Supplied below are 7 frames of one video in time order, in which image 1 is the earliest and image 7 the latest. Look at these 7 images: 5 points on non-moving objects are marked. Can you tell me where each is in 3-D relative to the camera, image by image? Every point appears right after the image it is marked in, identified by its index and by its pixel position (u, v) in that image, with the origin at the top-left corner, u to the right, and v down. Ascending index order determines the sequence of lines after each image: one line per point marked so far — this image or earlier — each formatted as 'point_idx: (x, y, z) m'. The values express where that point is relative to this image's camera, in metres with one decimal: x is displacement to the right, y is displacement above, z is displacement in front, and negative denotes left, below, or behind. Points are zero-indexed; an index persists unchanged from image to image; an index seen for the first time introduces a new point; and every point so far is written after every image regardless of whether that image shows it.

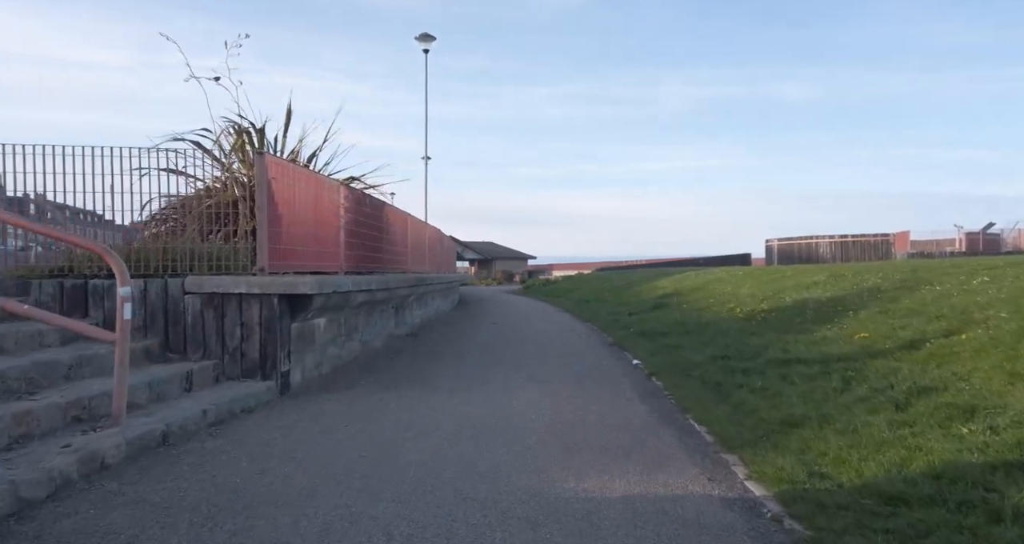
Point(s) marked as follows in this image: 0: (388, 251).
0: (-2.5, +0.4, +14.1) m
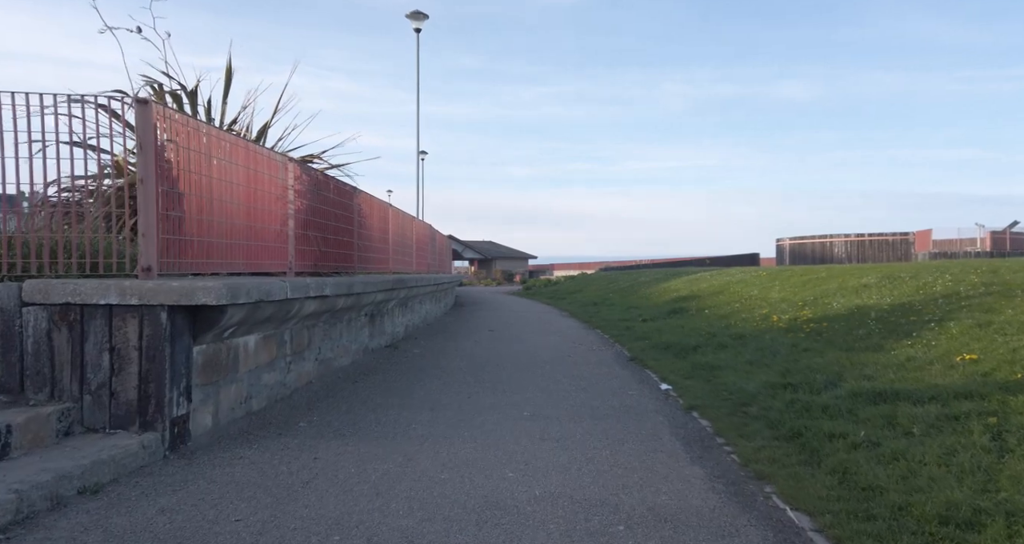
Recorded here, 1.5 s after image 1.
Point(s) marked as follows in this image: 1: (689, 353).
0: (-2.5, +0.4, +11.7) m
1: (+2.9, -1.4, +11.6) m
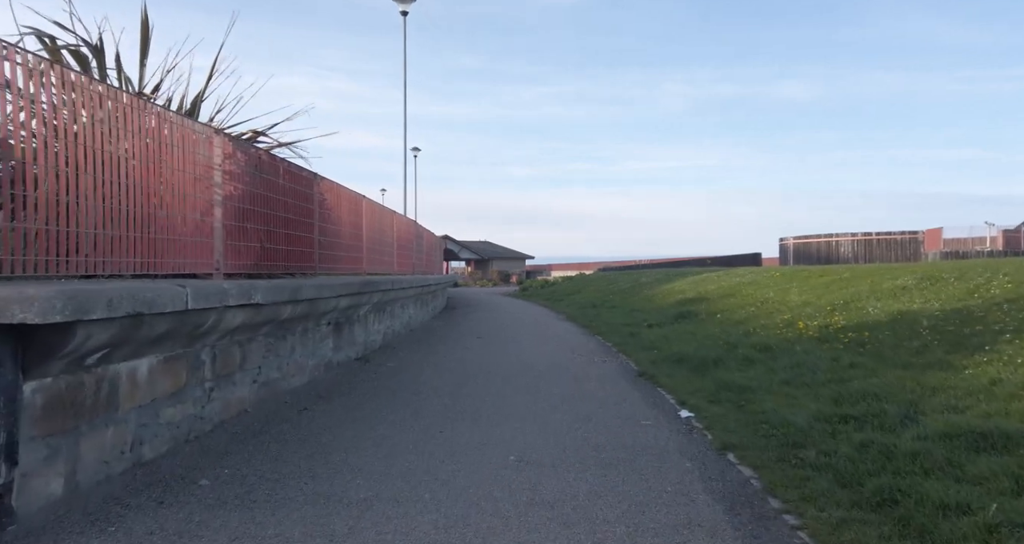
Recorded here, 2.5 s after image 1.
0: (-2.7, +0.4, +10.0) m
1: (+2.8, -1.4, +9.9) m
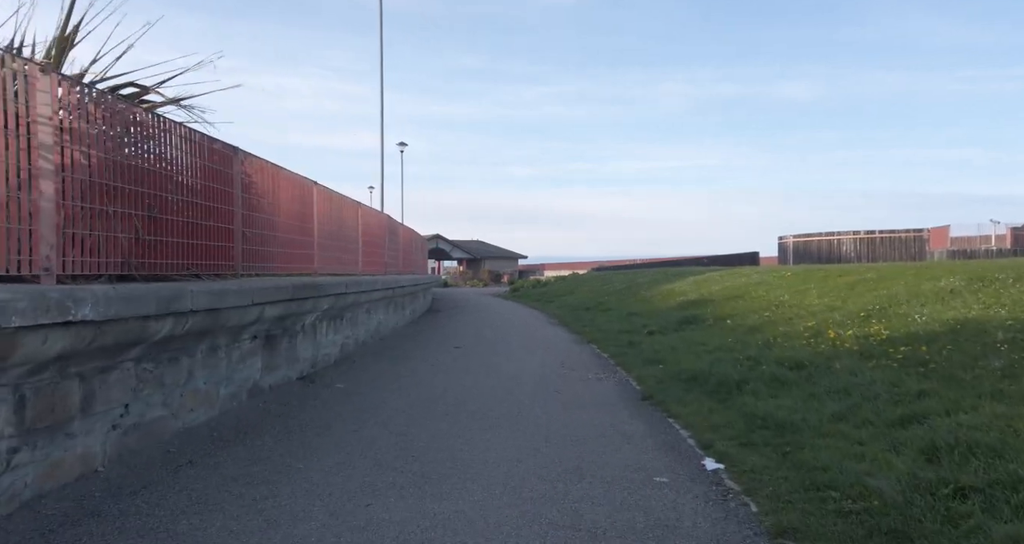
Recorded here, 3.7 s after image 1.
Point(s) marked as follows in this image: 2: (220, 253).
0: (-3.0, +0.4, +8.0) m
1: (+2.5, -1.4, +8.0) m
2: (-3.0, +0.2, +7.2) m
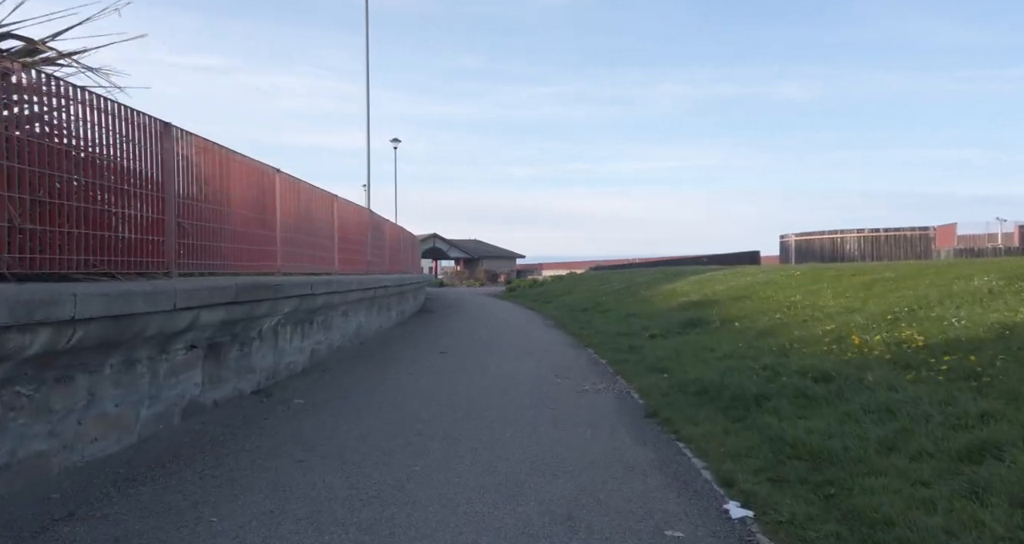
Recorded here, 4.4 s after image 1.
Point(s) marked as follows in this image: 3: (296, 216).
0: (-3.2, +0.4, +6.9) m
1: (+2.3, -1.4, +6.8) m
2: (-3.2, +0.2, +6.1) m
3: (-3.2, +0.8, +10.6) m
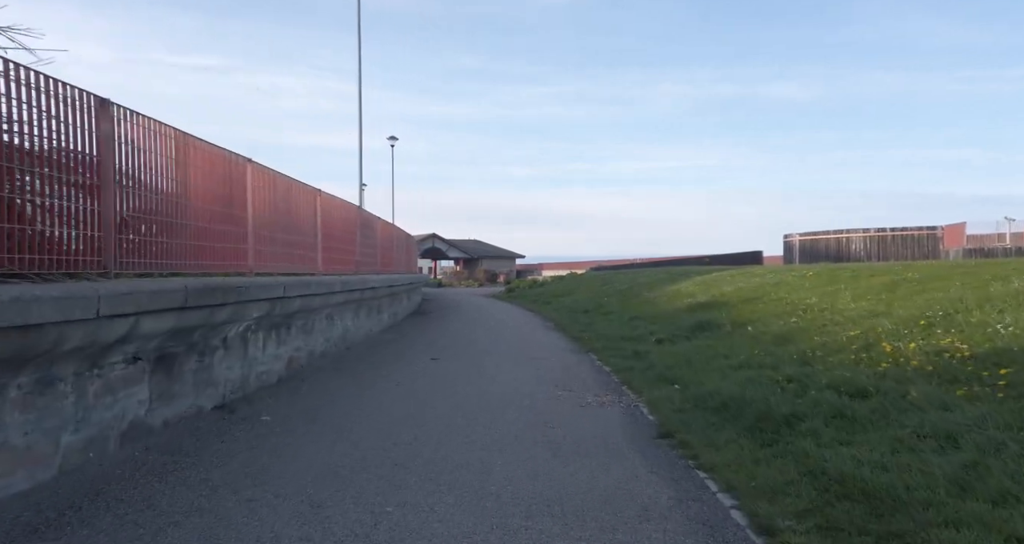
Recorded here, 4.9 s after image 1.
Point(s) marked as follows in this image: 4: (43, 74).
0: (-3.2, +0.4, +6.0) m
1: (+2.2, -1.4, +5.9) m
2: (-3.3, +0.2, +5.2) m
3: (-3.3, +0.8, +9.7) m
4: (-3.3, +1.4, +5.0) m
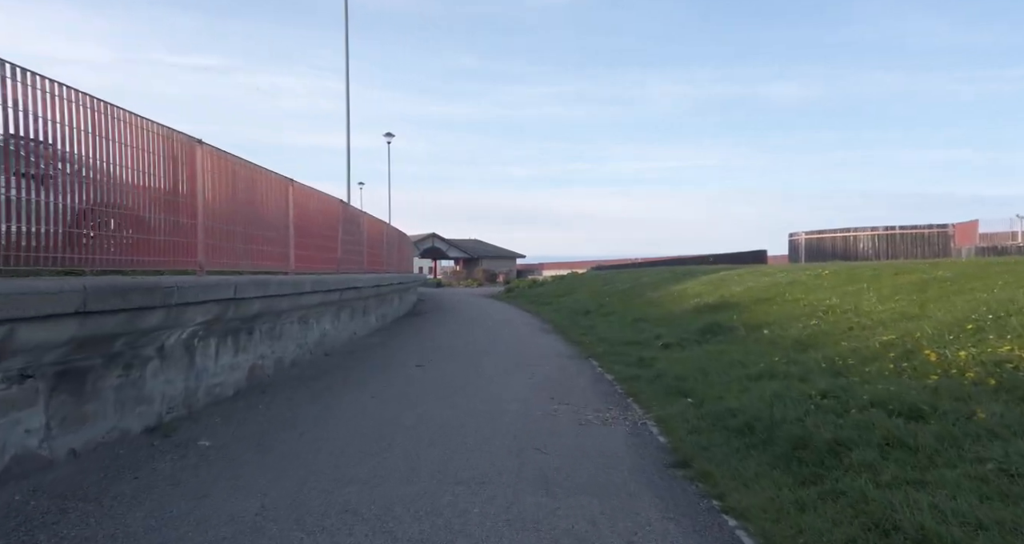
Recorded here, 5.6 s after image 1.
0: (-3.4, +0.4, +4.9) m
1: (+2.1, -1.3, +4.8) m
2: (-3.4, +0.2, +4.1) m
3: (-3.4, +0.9, +8.6) m
4: (-3.4, +1.4, +3.9) m
